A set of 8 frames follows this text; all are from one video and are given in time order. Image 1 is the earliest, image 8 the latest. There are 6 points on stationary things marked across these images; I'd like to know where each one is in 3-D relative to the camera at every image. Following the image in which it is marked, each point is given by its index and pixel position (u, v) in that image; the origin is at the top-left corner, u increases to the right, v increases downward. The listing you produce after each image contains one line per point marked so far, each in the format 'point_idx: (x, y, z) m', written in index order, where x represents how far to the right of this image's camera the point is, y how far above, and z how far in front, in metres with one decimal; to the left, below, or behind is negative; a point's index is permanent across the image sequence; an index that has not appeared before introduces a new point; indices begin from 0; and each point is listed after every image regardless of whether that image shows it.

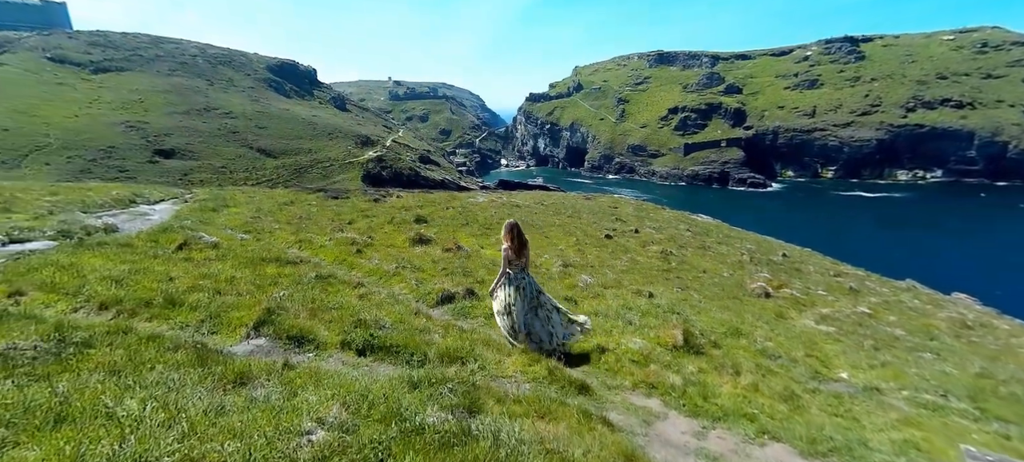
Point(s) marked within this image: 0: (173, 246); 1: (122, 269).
0: (-14.2, -0.8, +18.4) m
1: (-12.3, -1.2, +14.2) m
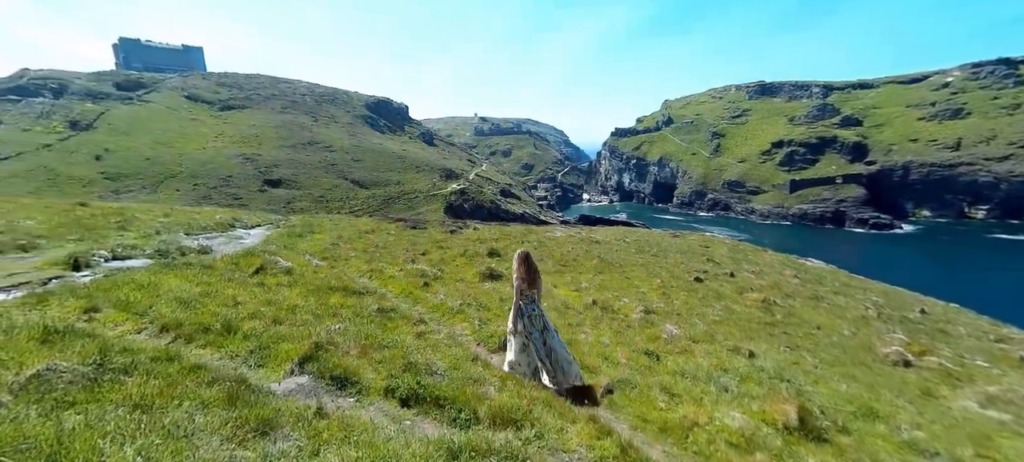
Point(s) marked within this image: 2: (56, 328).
0: (-11.3, -1.8, +19.0) m
1: (-10.2, -1.9, +14.4) m
2: (-9.6, -2.1, +9.5) m
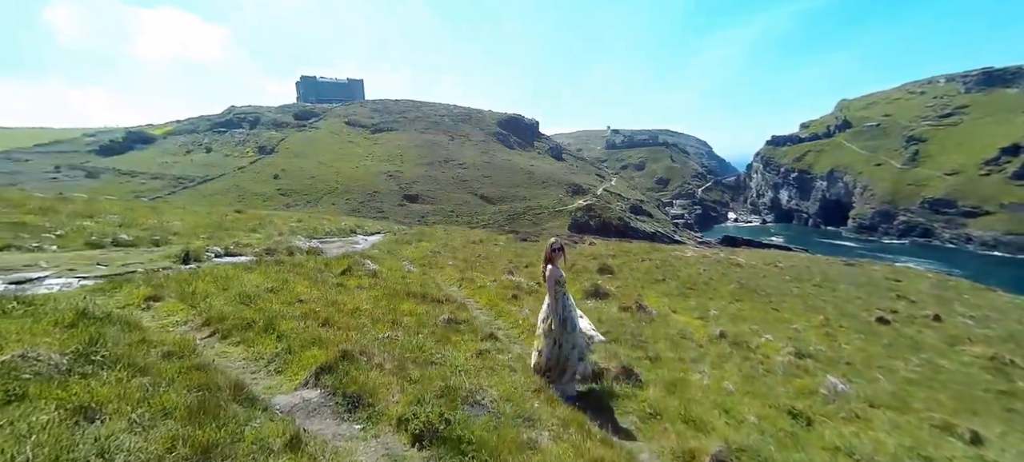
0: (-7.5, -1.7, +18.8) m
1: (-7.8, -1.7, +14.1) m
2: (-8.7, -1.6, +9.2) m
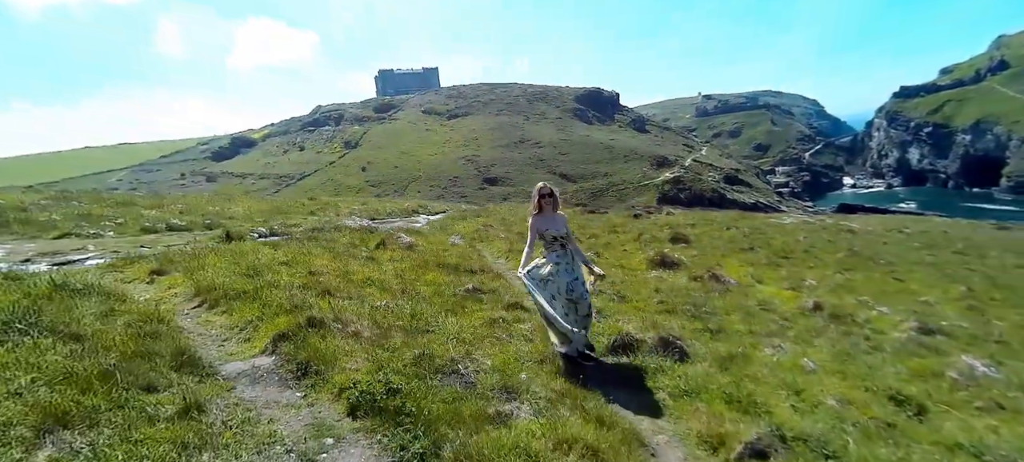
0: (-5.9, -0.6, +18.2) m
1: (-7.0, -0.8, +13.7) m
2: (-8.9, -0.9, +9.1) m
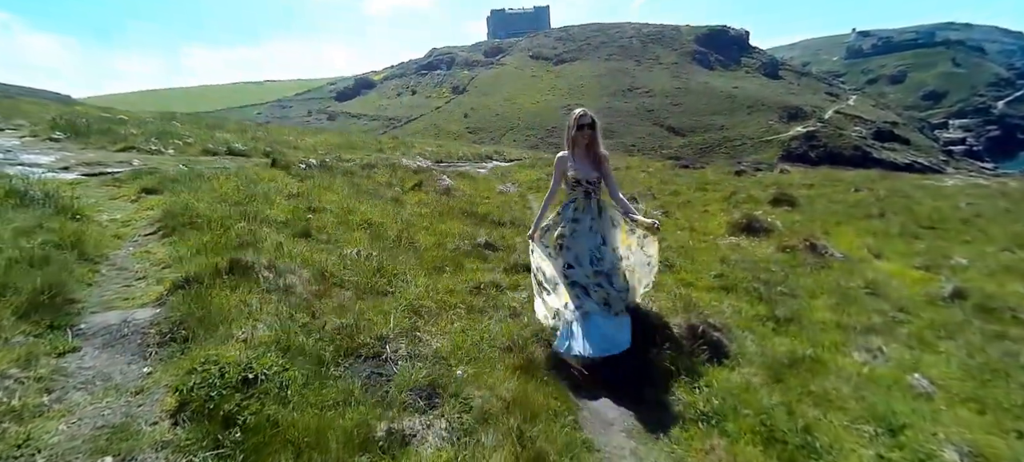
0: (-4.2, +1.6, +17.0) m
1: (-6.4, +1.1, +12.9) m
2: (-9.2, +0.6, +8.8) m
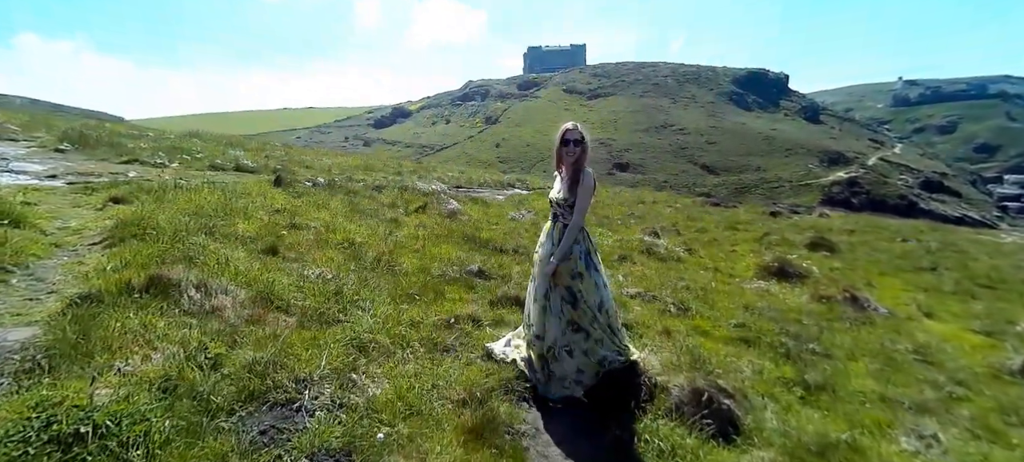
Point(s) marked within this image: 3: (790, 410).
0: (-4.0, +0.7, +16.1) m
1: (-6.4, +0.6, +12.2) m
2: (-9.5, +0.6, +8.3) m
3: (+4.4, -2.8, +7.0) m
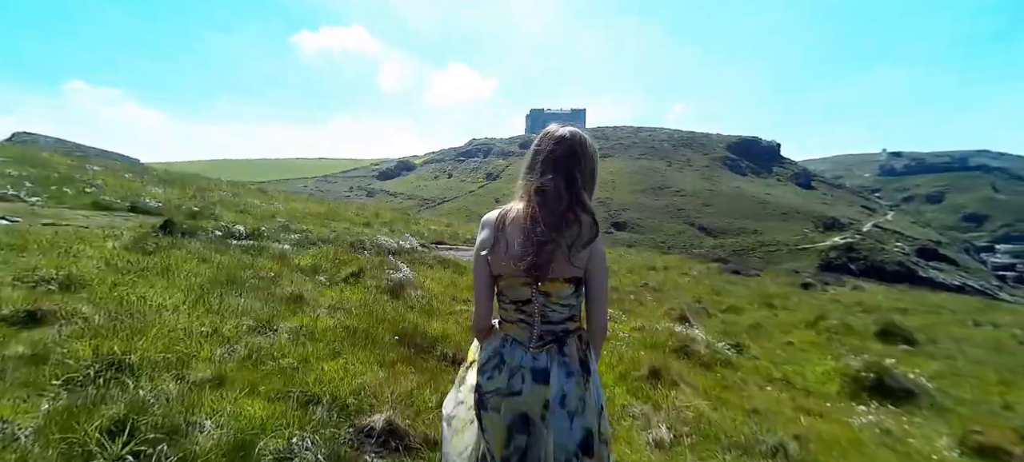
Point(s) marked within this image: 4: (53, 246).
0: (-4.7, -1.2, +10.5) m
1: (-7.1, -0.8, +6.6) m
2: (-10.1, -0.2, +2.7) m
3: (+3.7, -3.9, +1.1) m
4: (-9.2, -0.2, +8.6) m
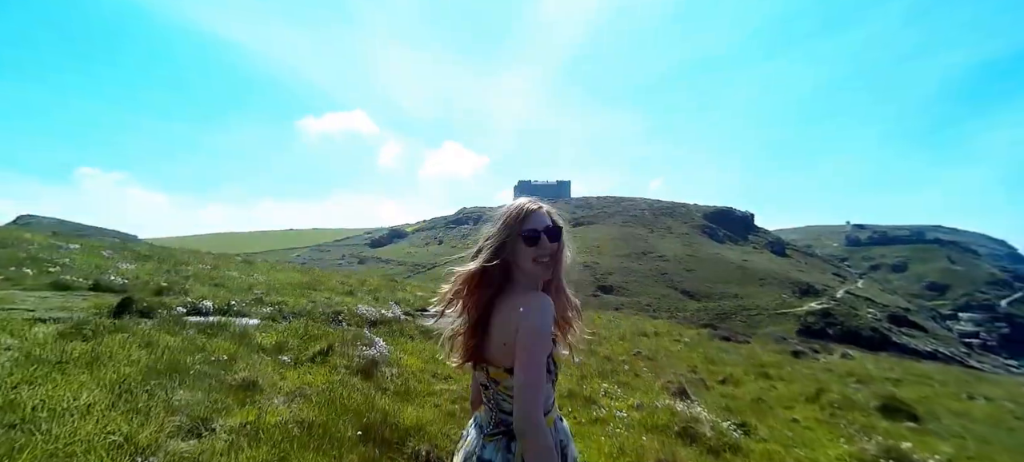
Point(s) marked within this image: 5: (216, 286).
0: (-5.0, -2.8, +9.4) m
1: (-7.3, -1.8, +5.5) m
2: (-10.3, -0.7, +1.6) m
3: (+3.7, -3.9, -0.1) m
4: (-9.5, -1.6, +7.4) m
5: (-12.1, -2.1, +18.5) m
